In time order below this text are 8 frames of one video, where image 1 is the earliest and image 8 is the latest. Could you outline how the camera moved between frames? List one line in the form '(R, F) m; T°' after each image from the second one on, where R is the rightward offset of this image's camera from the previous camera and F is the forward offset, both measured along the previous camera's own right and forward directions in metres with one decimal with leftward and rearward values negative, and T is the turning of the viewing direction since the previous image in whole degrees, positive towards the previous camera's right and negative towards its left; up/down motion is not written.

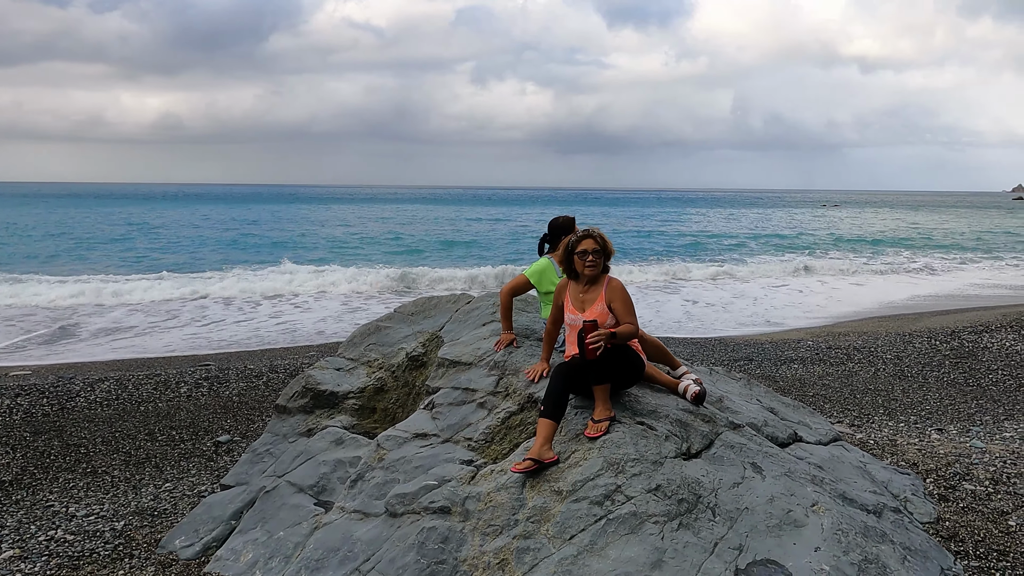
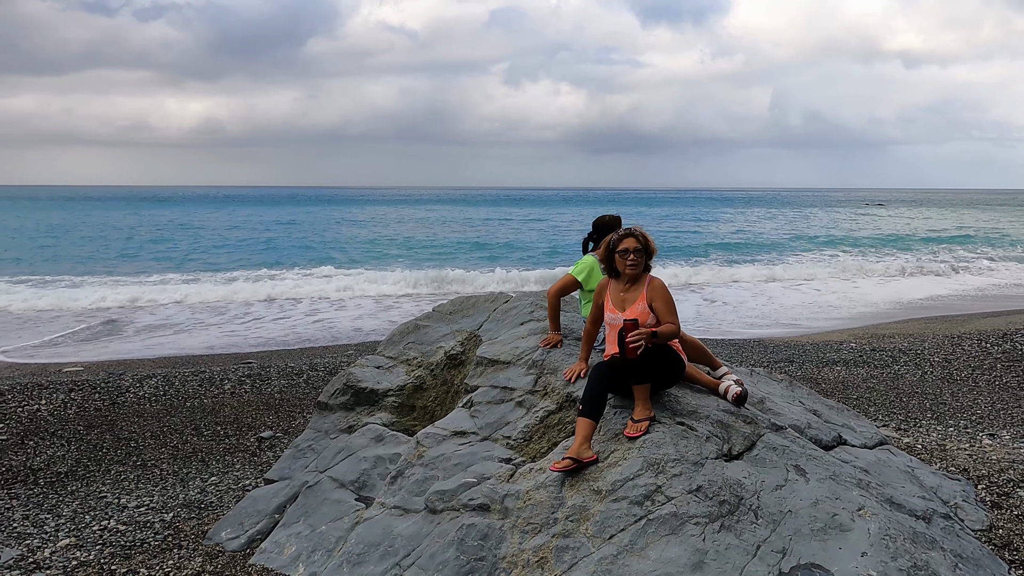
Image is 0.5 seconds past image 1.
(0.0, 0.0) m; -3°
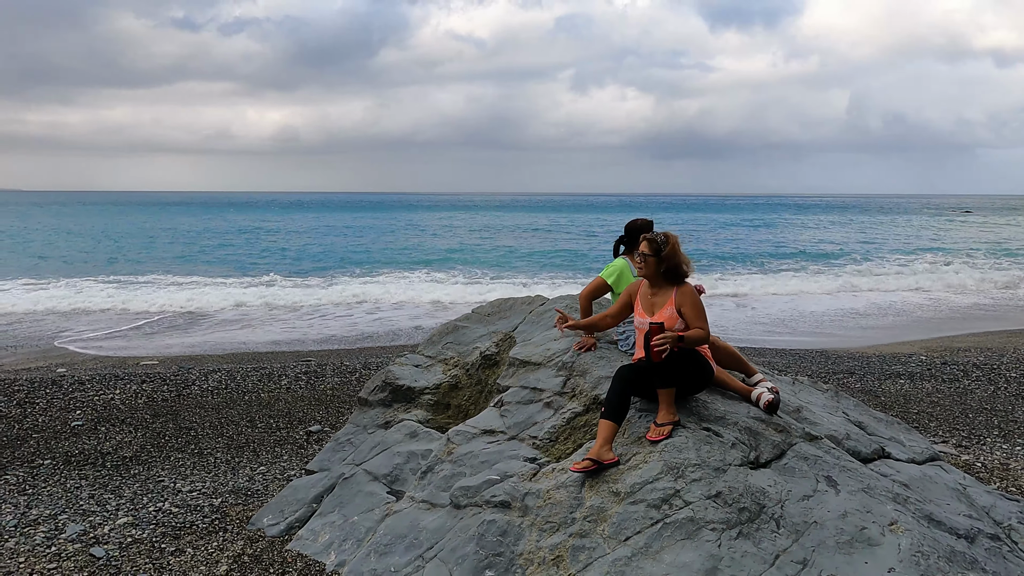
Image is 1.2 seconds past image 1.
(+0.3, -0.1) m; -6°
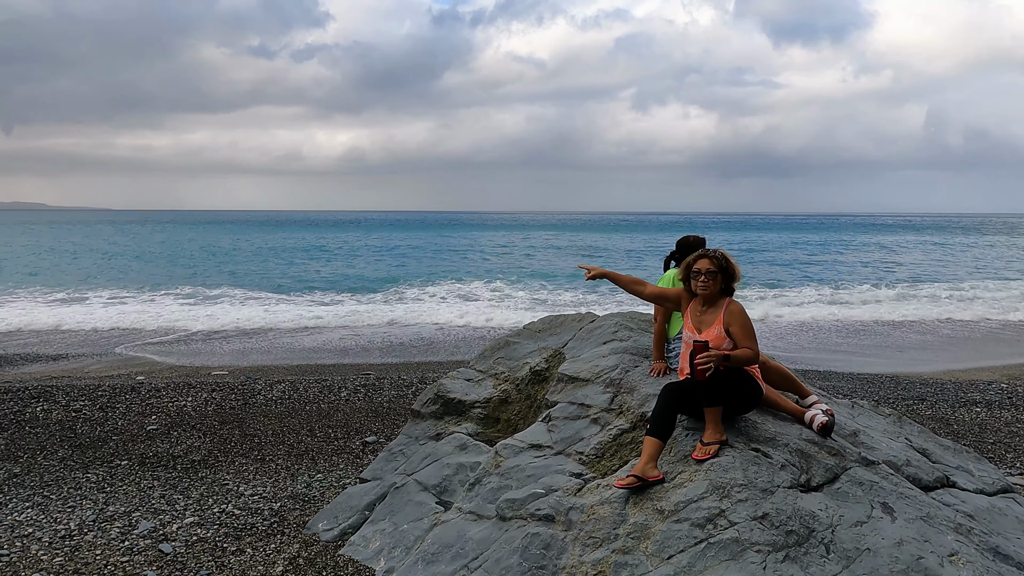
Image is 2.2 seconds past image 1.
(+0.1, -0.1) m; -5°
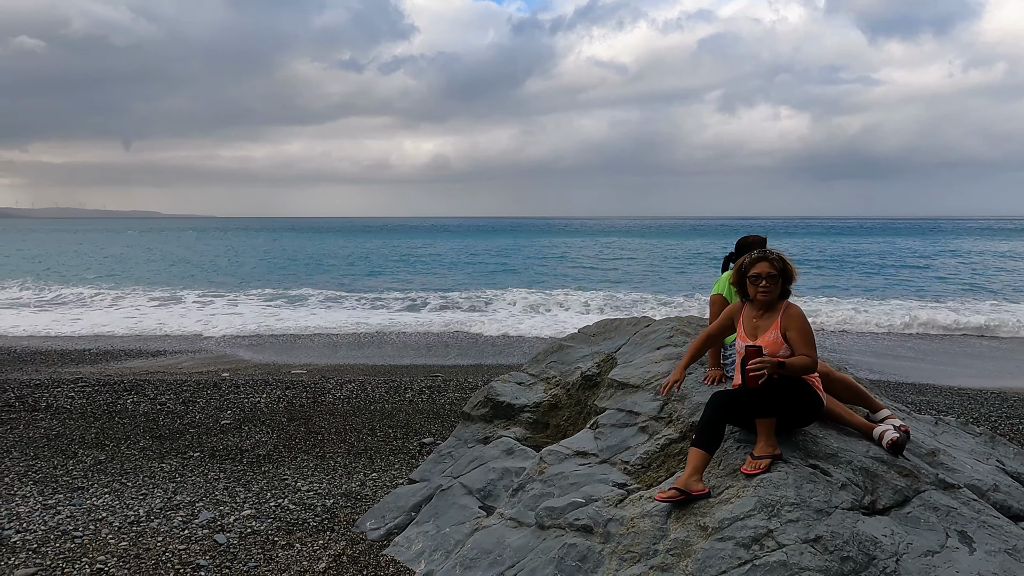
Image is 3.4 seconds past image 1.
(+0.3, +0.1) m; -7°
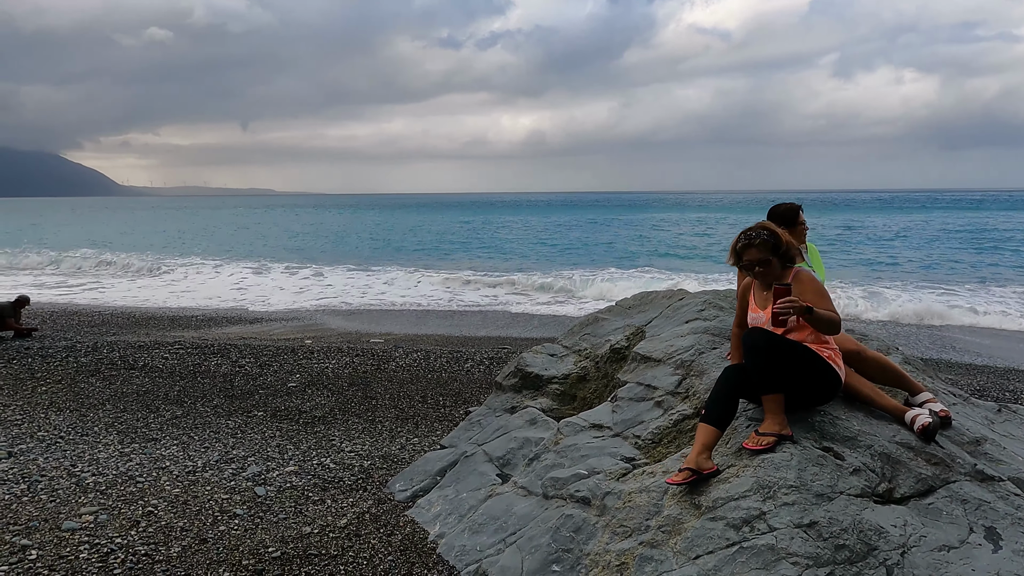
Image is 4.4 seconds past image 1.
(+0.6, +0.1) m; -8°
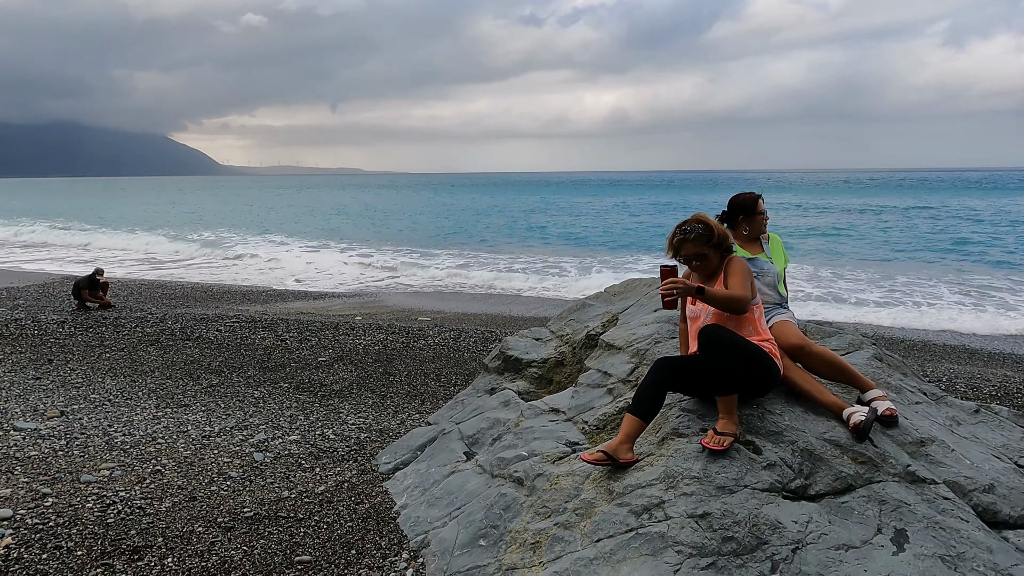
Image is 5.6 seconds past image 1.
(+0.9, -0.1) m; -7°
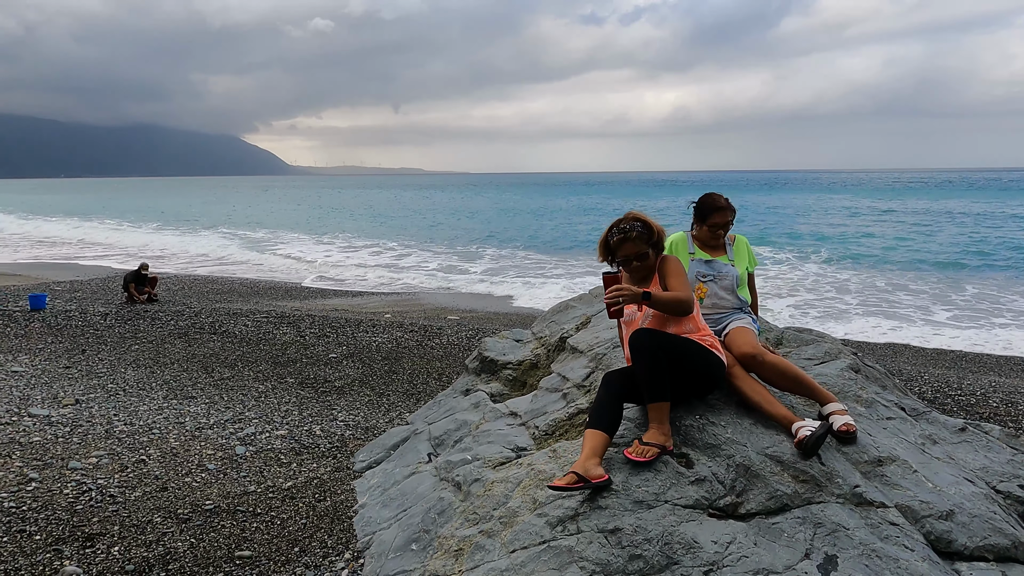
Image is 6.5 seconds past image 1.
(+0.7, +0.1) m; -5°
